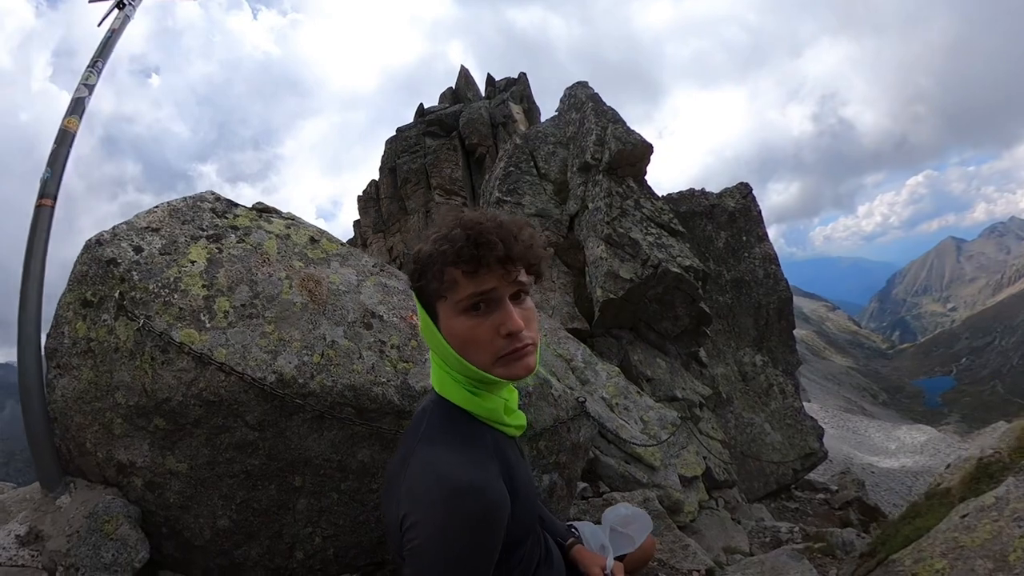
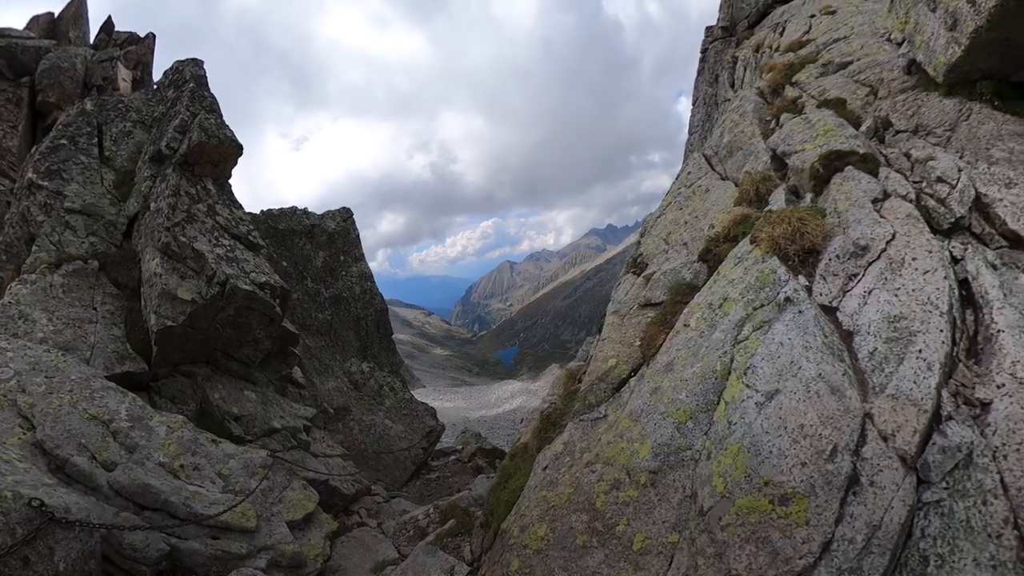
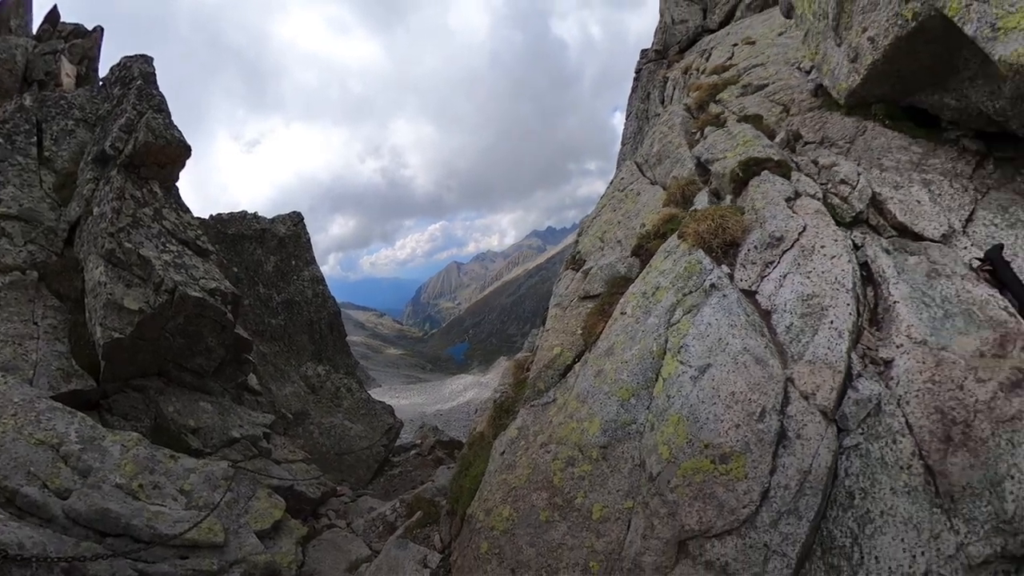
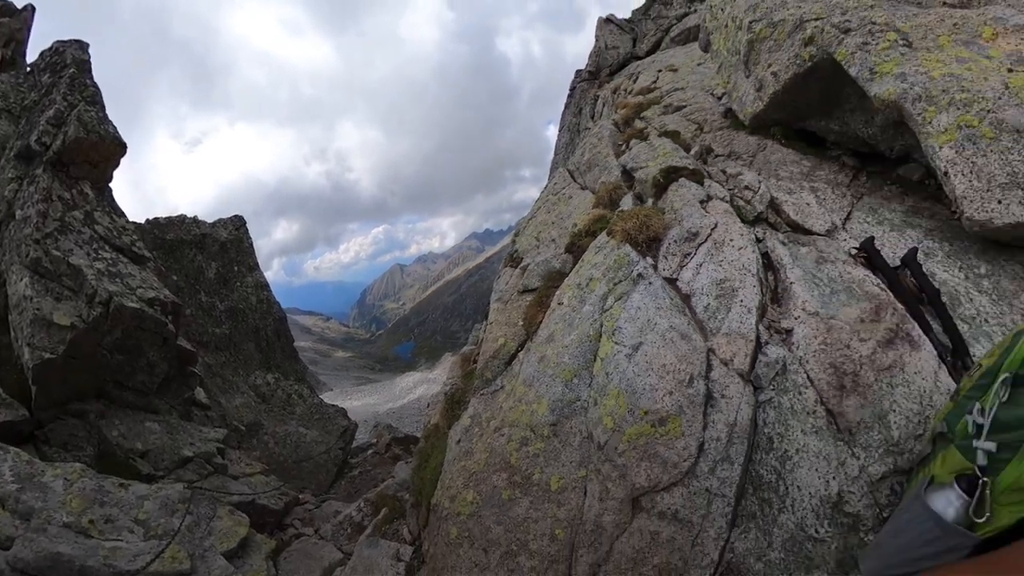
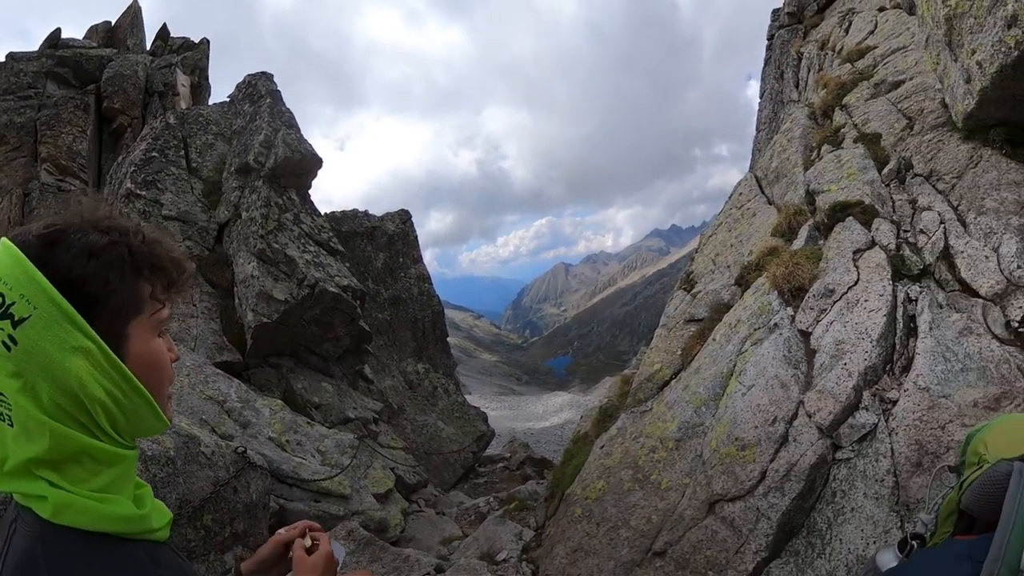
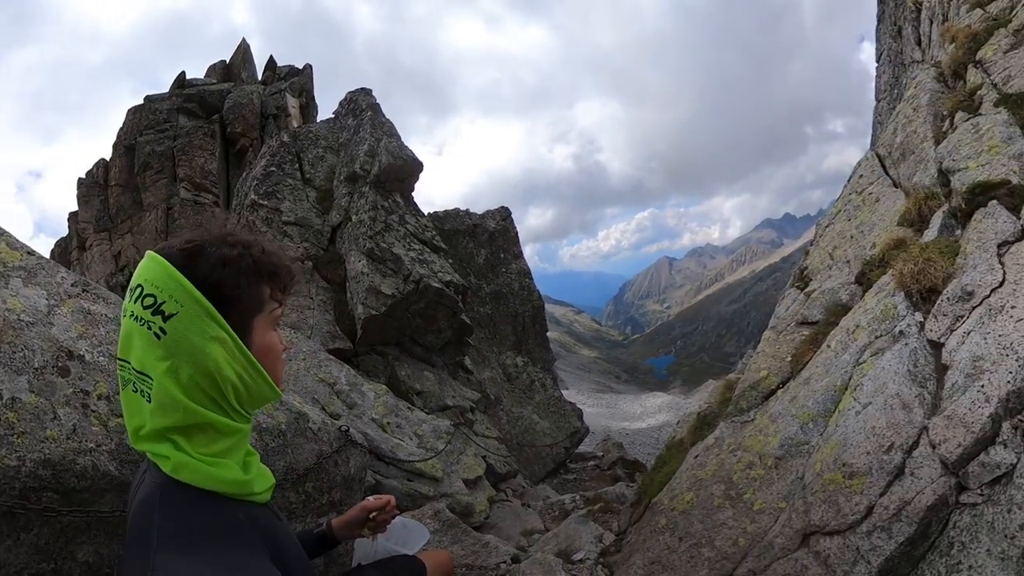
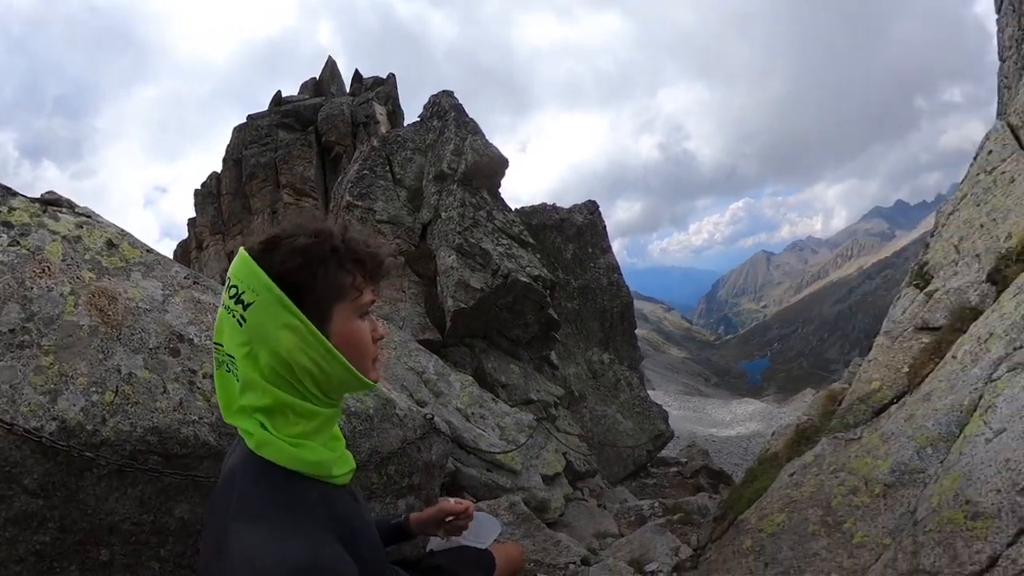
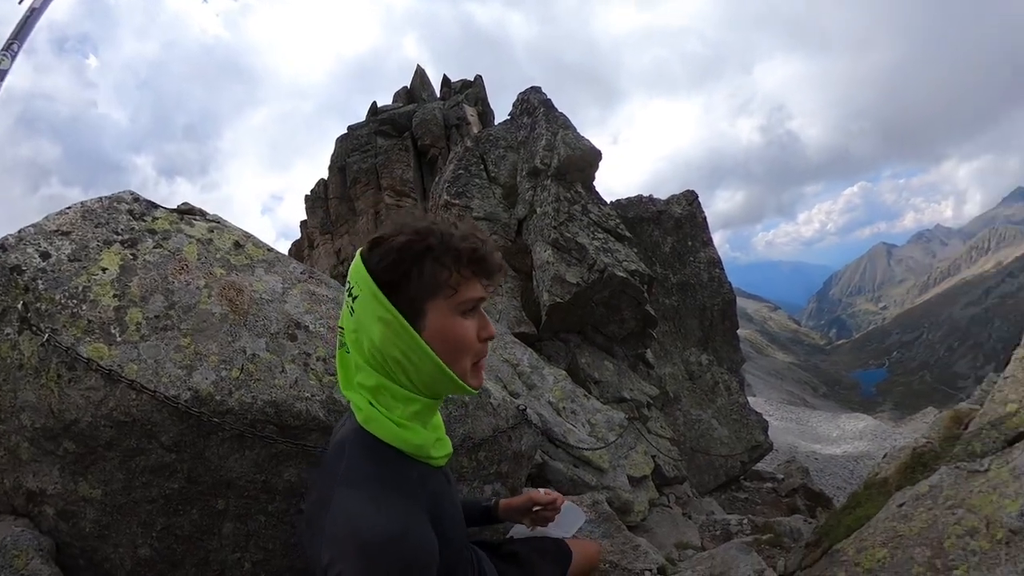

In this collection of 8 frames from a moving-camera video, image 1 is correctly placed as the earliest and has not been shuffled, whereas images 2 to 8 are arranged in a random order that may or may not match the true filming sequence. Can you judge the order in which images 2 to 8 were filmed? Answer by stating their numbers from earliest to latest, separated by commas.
8, 7, 6, 5, 2, 3, 4
